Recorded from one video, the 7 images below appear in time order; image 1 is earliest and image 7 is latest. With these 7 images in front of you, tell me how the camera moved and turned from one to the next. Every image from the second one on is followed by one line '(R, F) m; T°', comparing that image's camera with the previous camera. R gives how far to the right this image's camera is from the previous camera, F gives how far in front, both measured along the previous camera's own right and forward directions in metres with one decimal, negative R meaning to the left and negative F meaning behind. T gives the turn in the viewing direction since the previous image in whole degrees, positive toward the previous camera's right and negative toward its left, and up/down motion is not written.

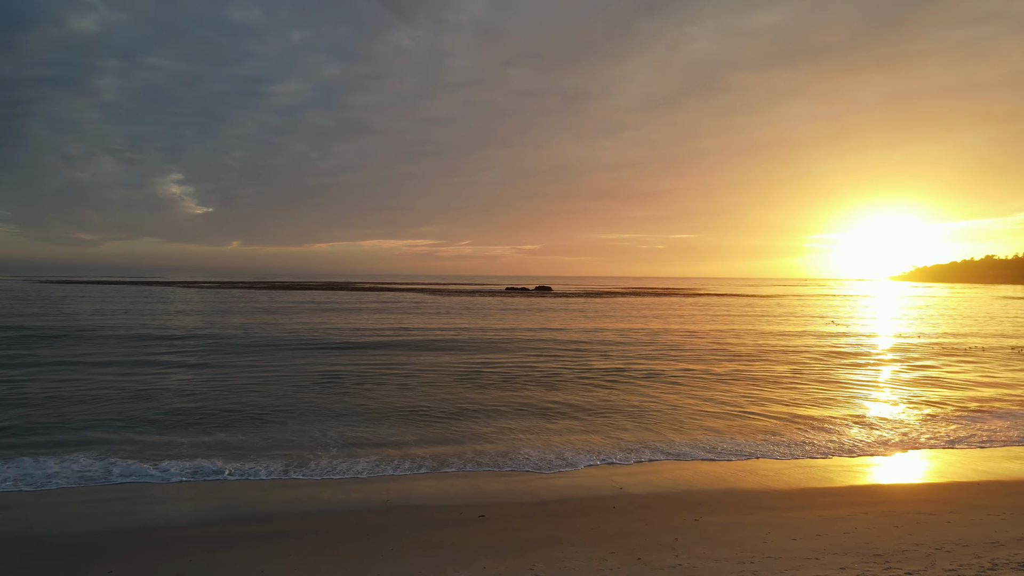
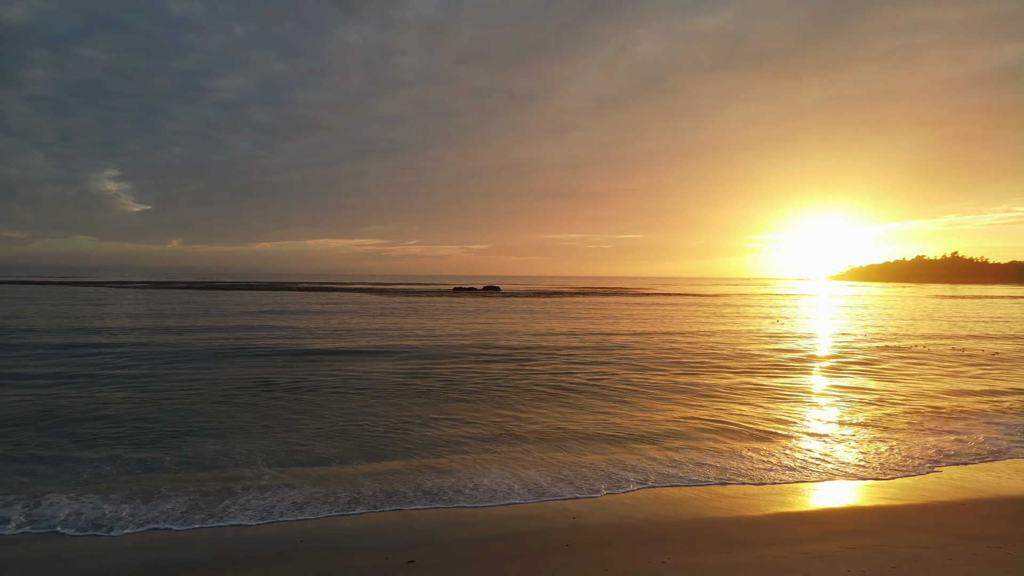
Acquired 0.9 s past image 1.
(-0.4, +0.5) m; +4°
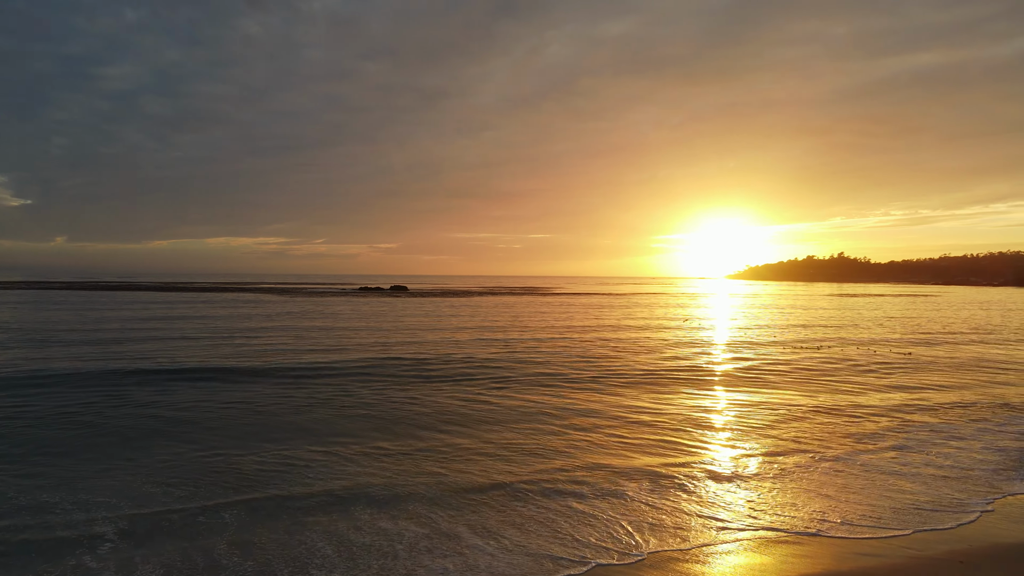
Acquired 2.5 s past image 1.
(-0.1, +0.6) m; +7°
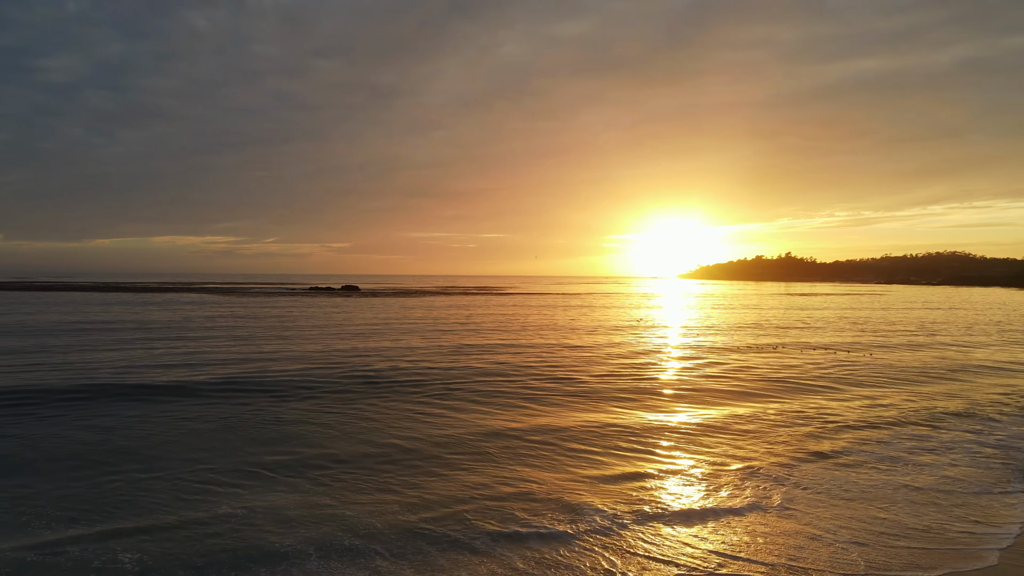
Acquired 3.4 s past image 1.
(-0.4, +0.3) m; +4°
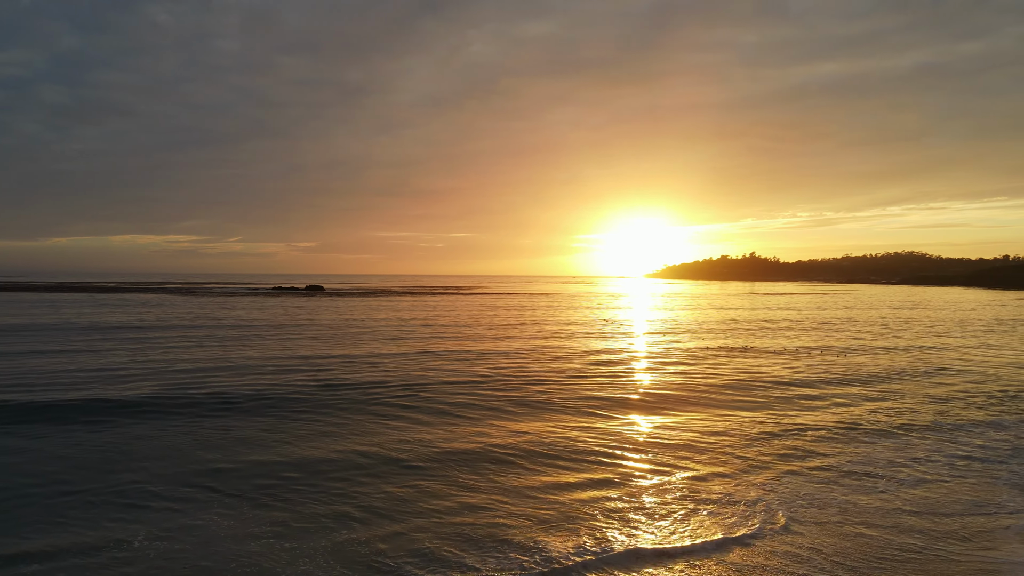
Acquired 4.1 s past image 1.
(-0.4, +0.1) m; +3°
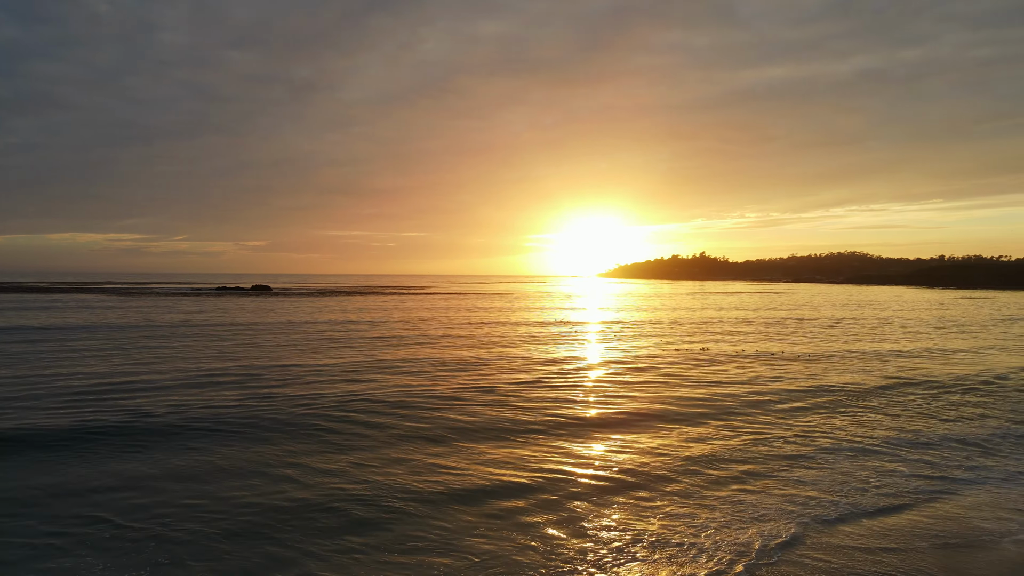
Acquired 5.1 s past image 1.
(-0.2, +0.5) m; +4°
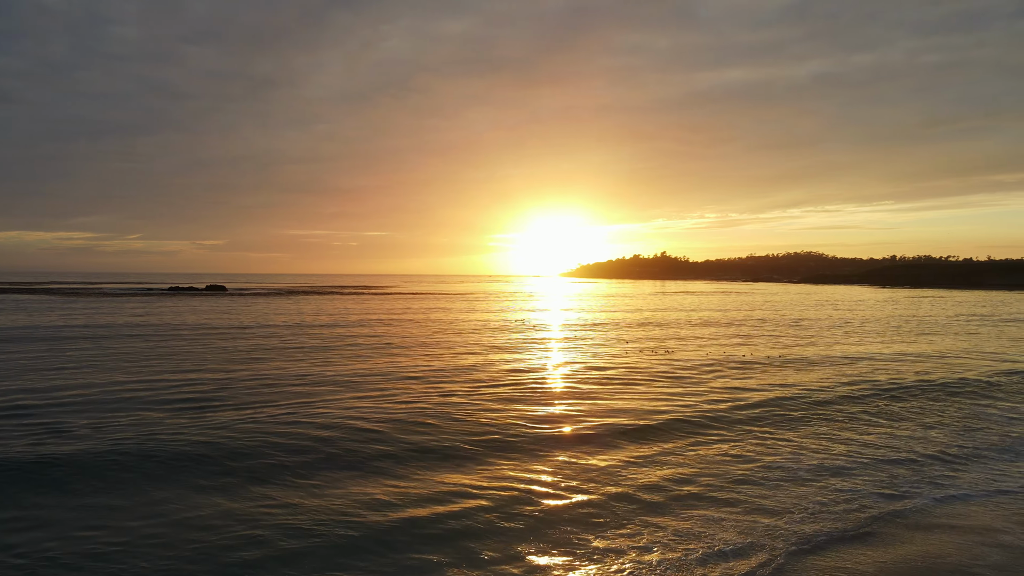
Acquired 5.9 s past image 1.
(0.0, +0.3) m; +3°
